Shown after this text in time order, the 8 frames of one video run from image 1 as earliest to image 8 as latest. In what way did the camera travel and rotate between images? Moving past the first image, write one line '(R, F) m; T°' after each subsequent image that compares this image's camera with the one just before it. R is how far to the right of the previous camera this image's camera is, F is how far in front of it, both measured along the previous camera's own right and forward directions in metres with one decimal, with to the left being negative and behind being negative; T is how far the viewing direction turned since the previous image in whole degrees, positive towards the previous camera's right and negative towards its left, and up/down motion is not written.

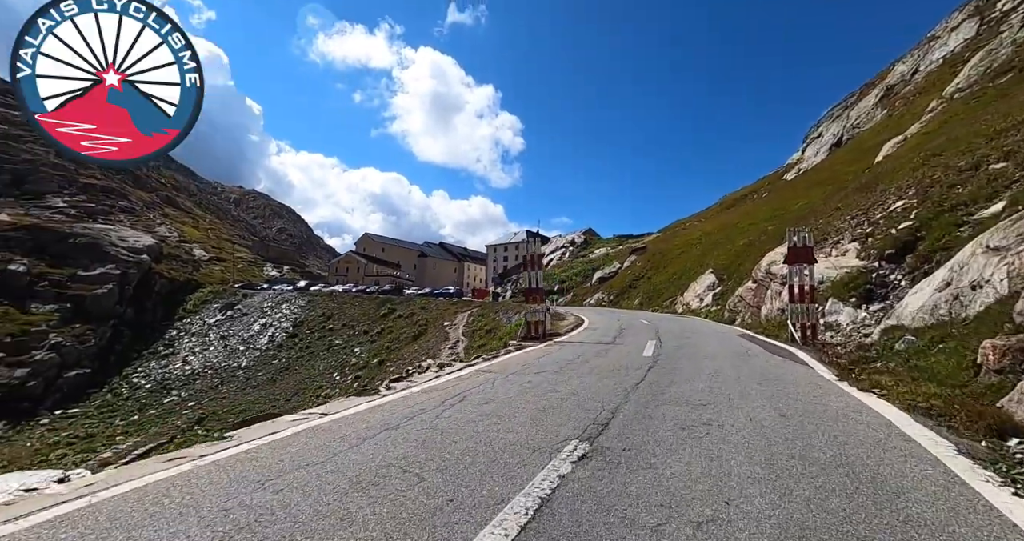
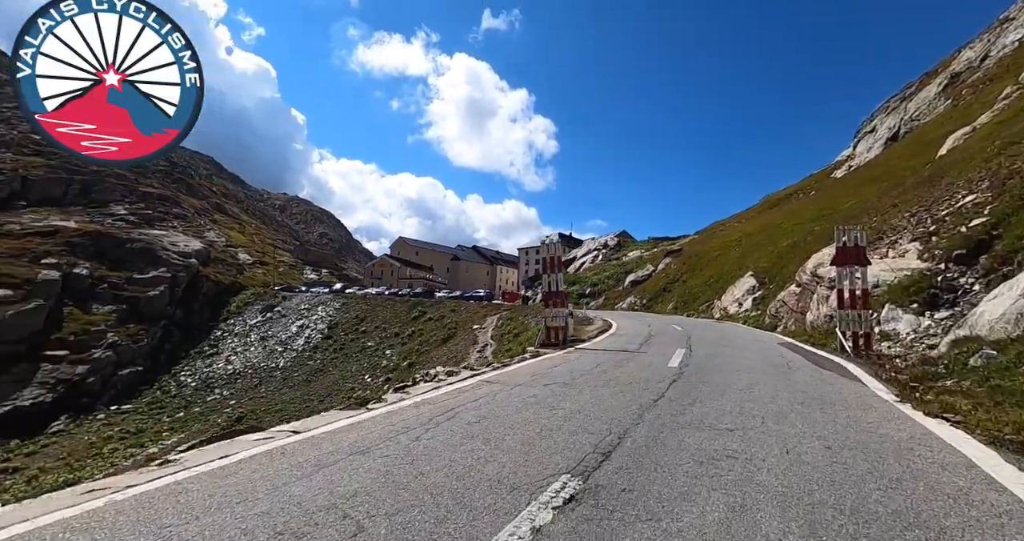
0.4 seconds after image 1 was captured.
(+0.4, +0.8) m; -4°
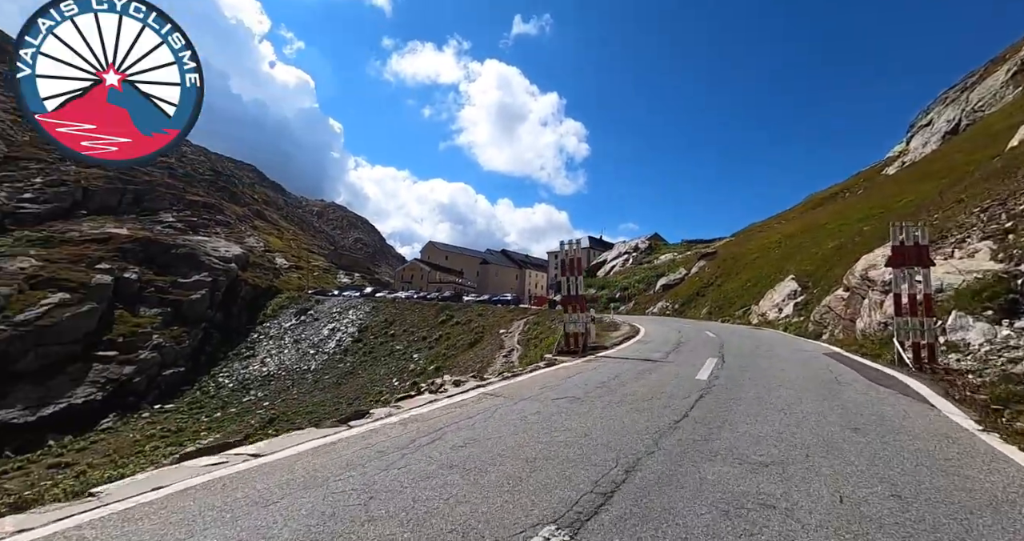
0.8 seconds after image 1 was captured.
(+0.3, +0.8) m; -3°
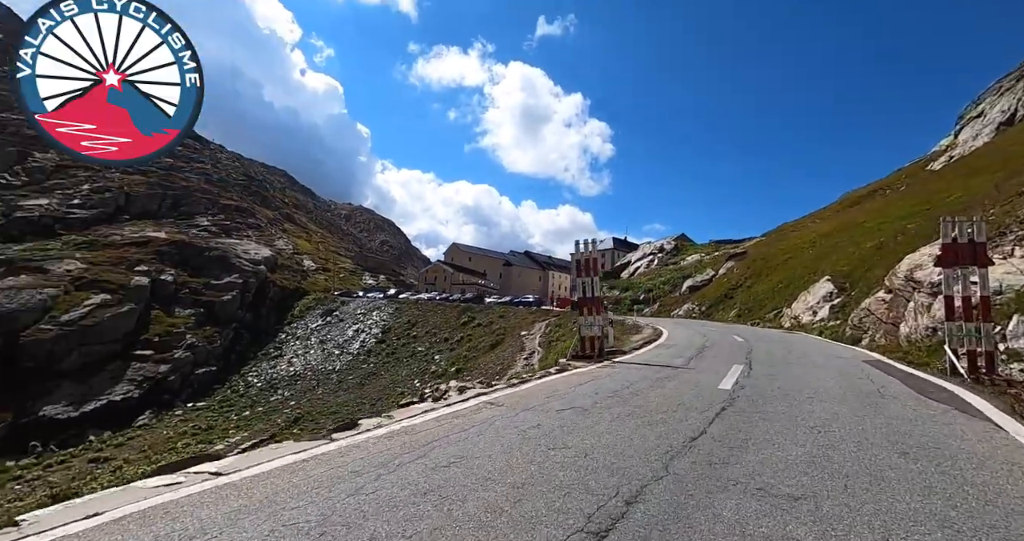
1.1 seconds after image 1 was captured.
(+0.3, +0.5) m; -3°
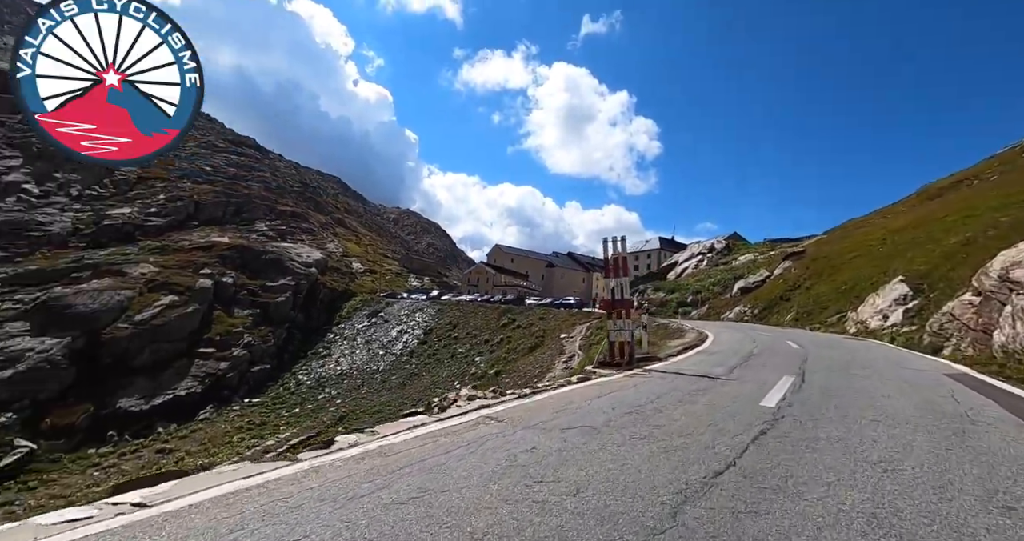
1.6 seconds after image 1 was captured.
(+0.5, +0.8) m; -5°
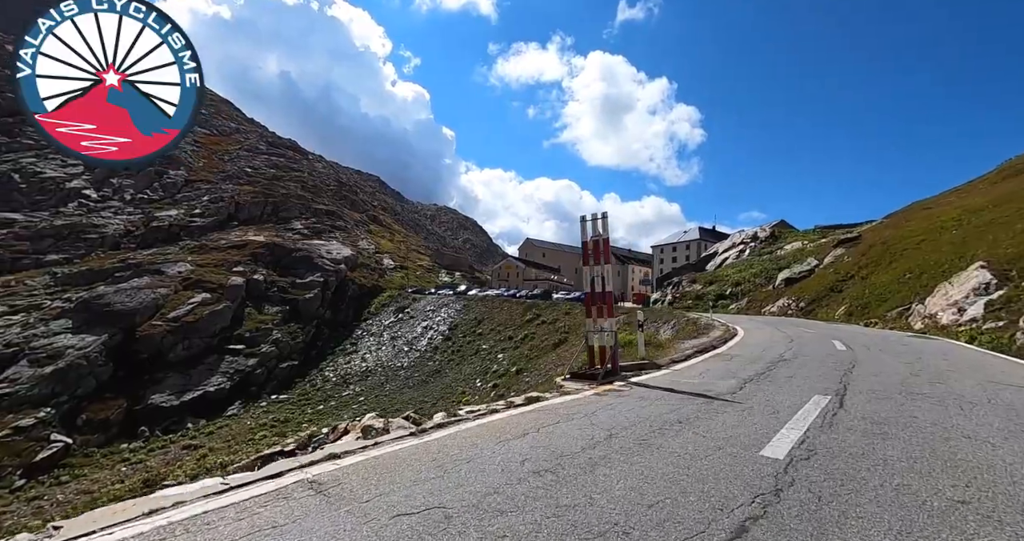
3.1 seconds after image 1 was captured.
(+1.4, +2.2) m; -4°
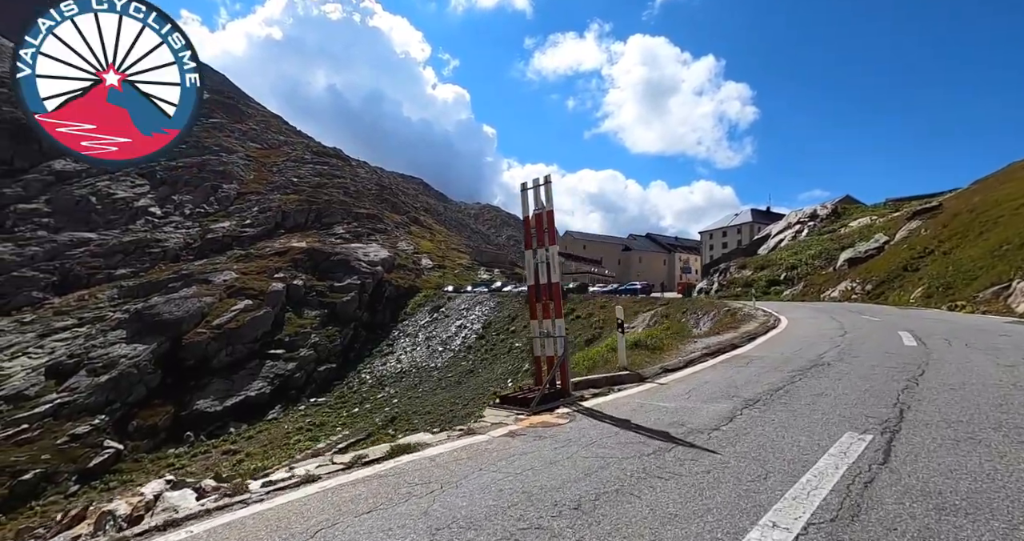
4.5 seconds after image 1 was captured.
(+1.6, +2.2) m; -5°
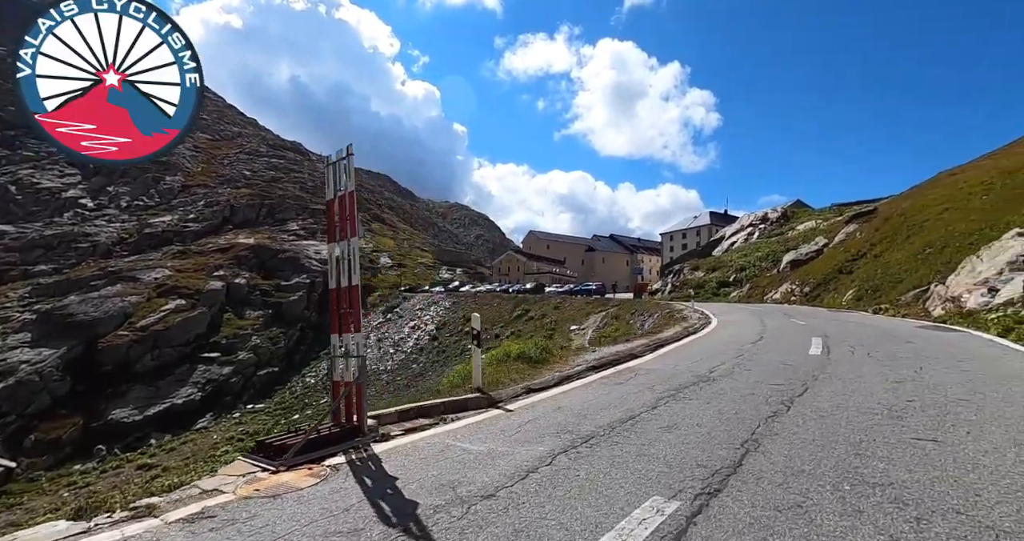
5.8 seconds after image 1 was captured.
(+1.6, +1.3) m; +3°
